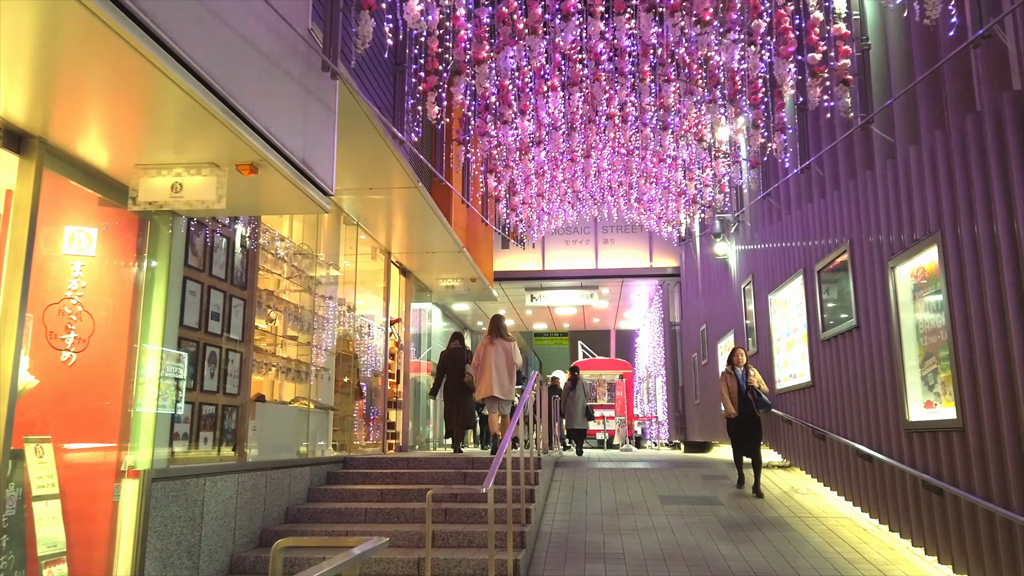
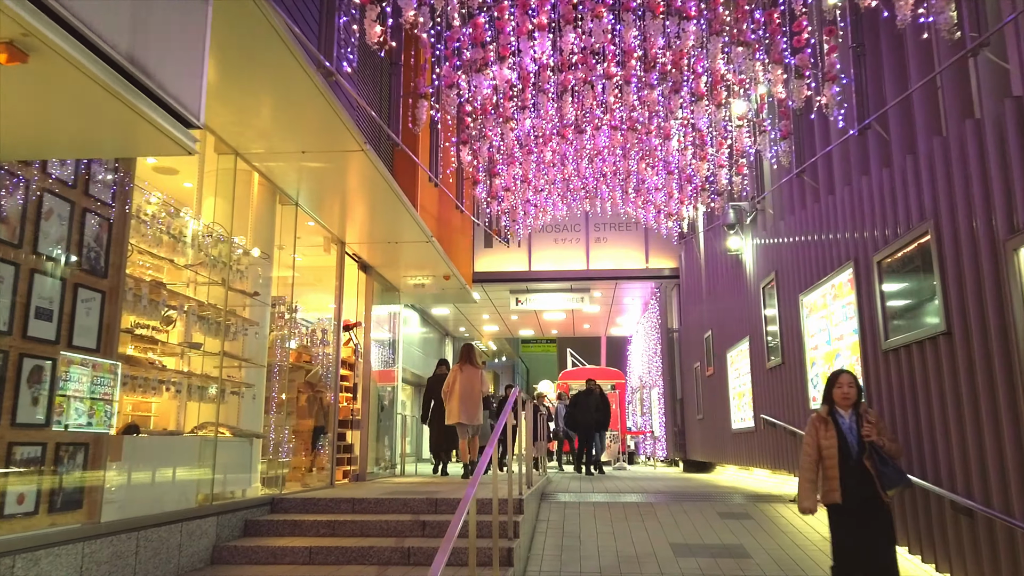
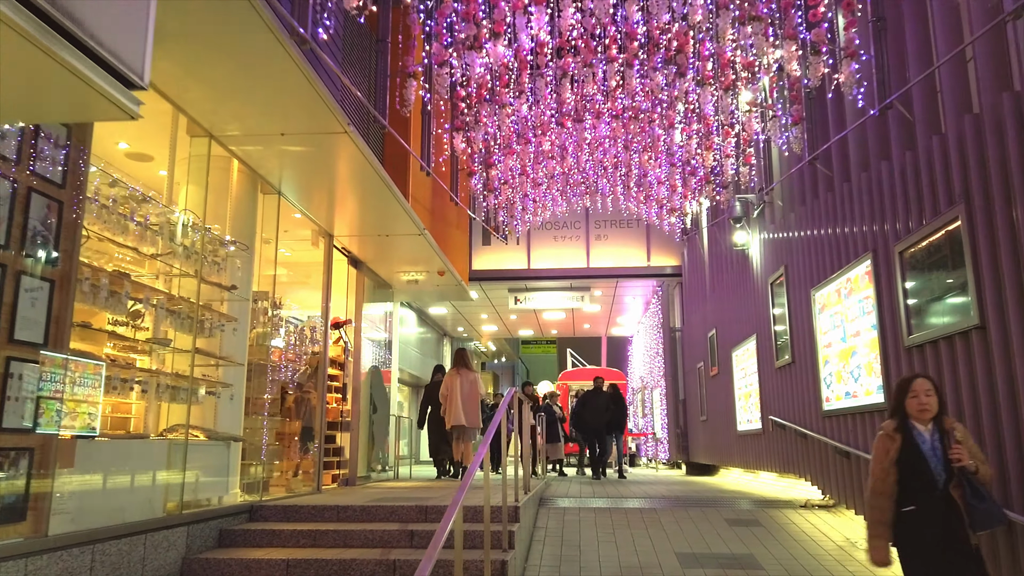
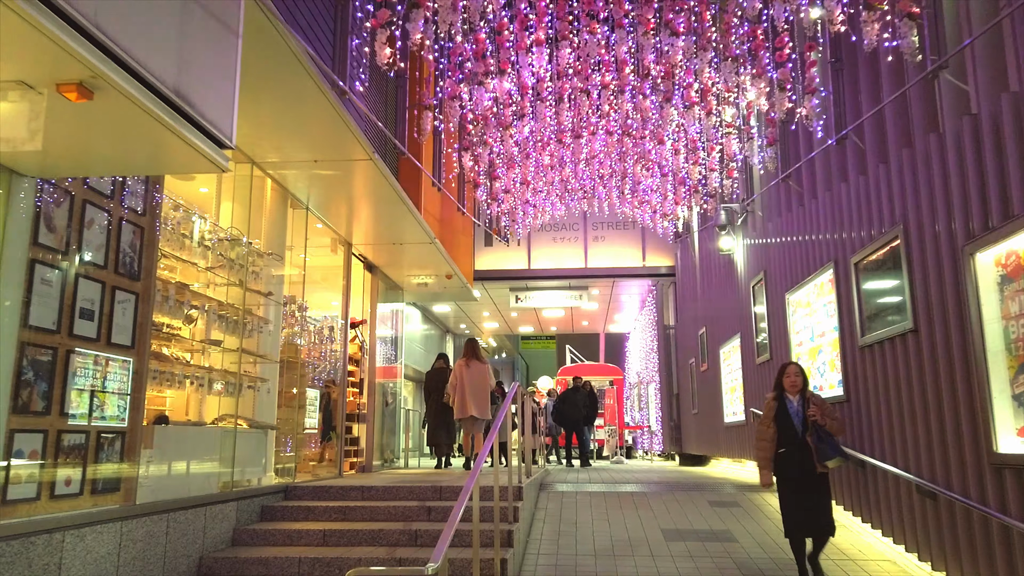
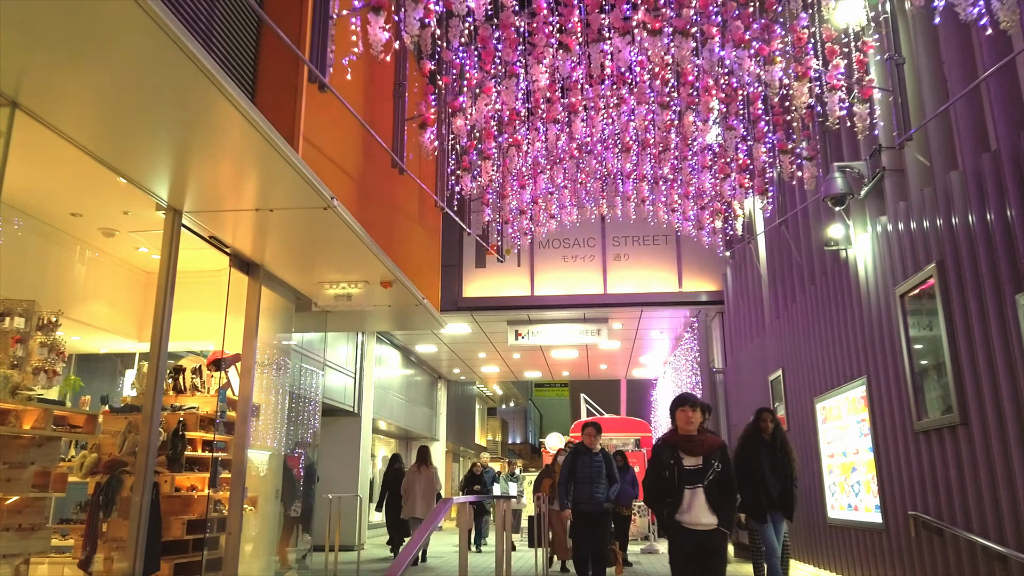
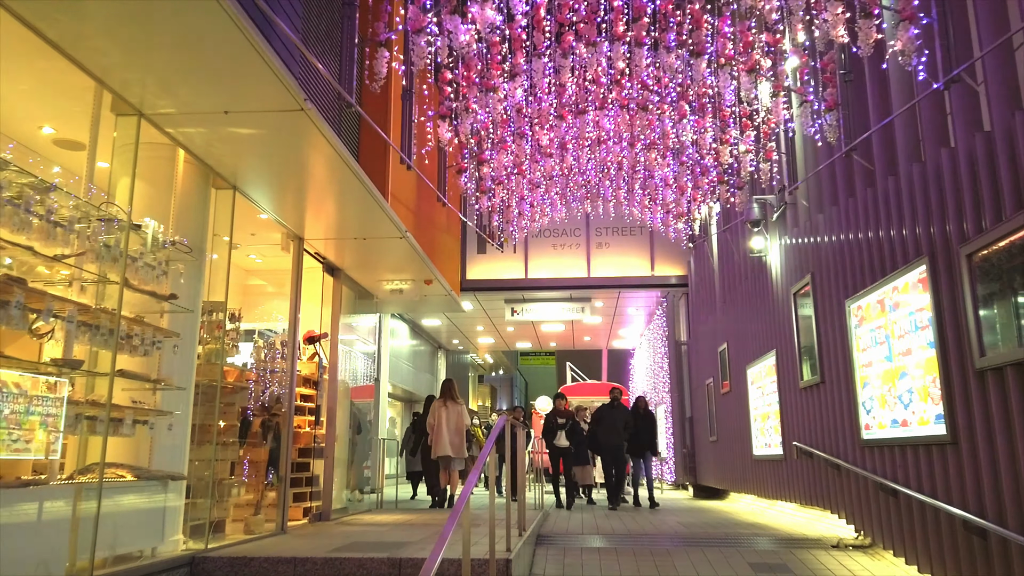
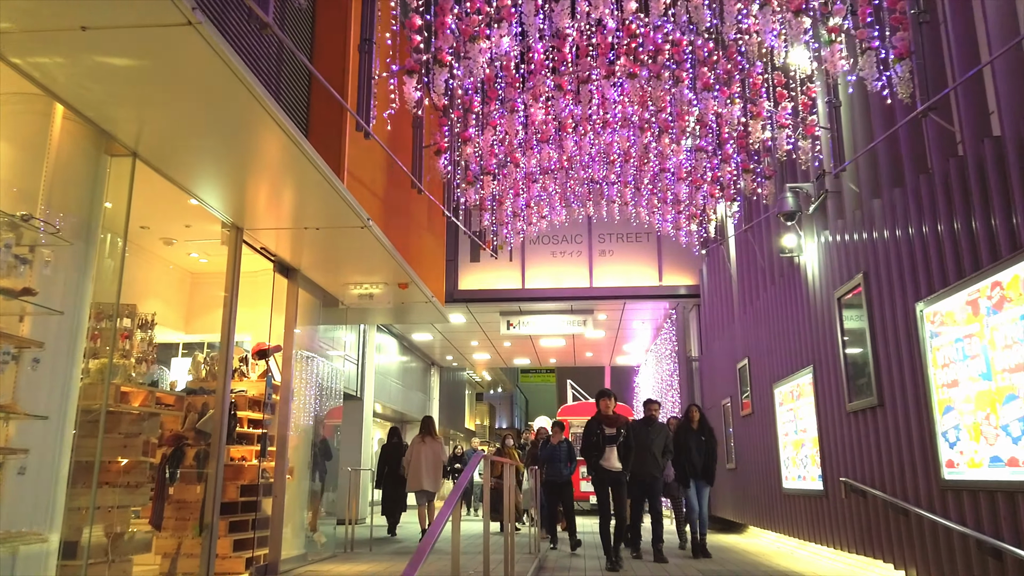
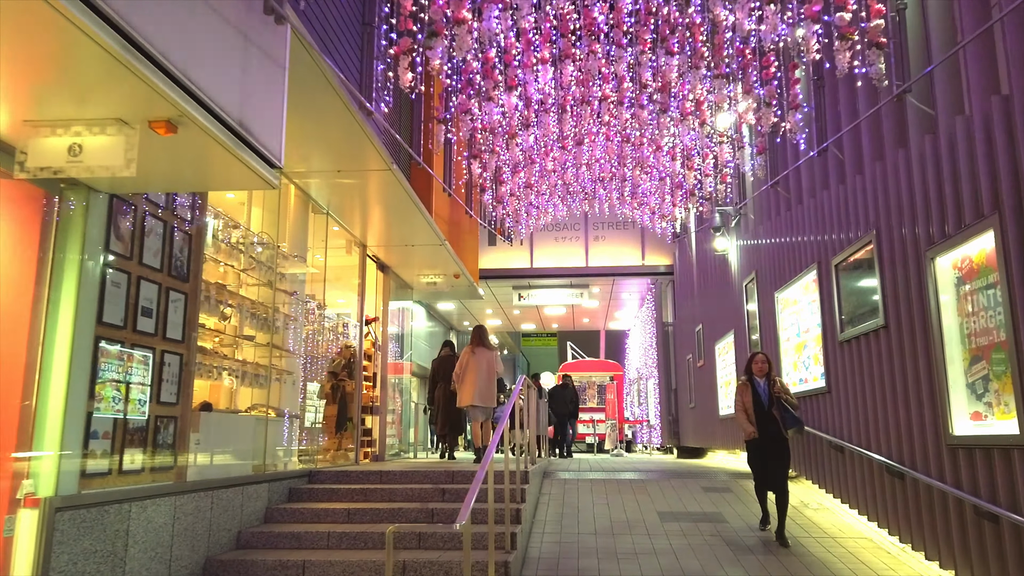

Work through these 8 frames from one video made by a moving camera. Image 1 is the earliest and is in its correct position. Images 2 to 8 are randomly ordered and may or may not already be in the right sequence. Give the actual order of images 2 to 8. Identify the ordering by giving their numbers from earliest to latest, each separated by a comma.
8, 4, 2, 3, 6, 7, 5
